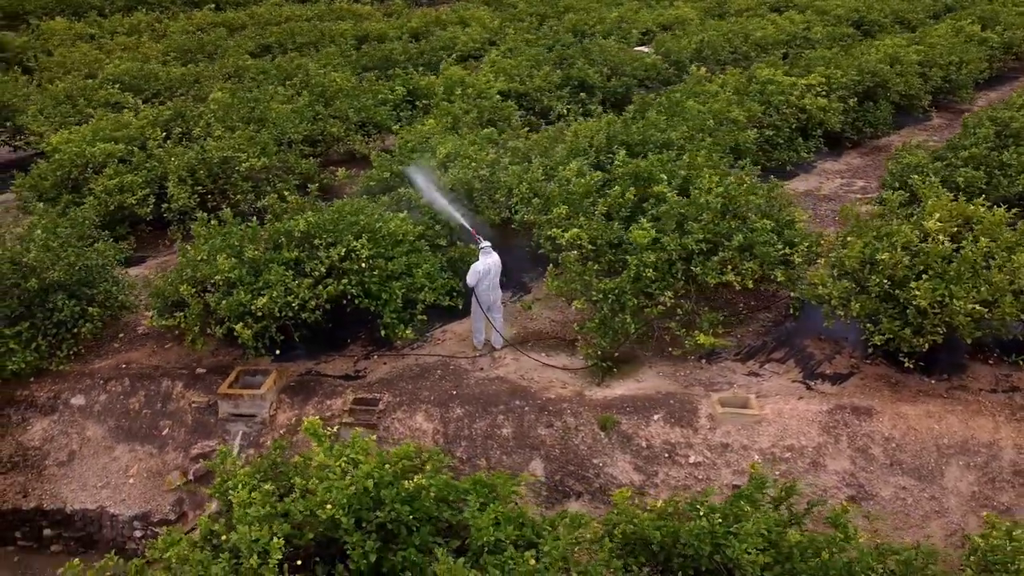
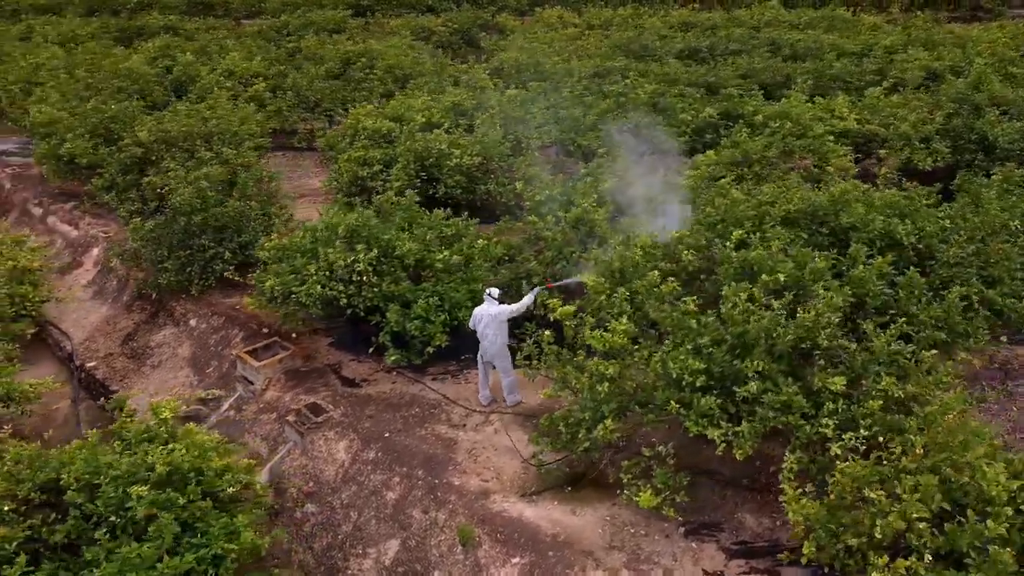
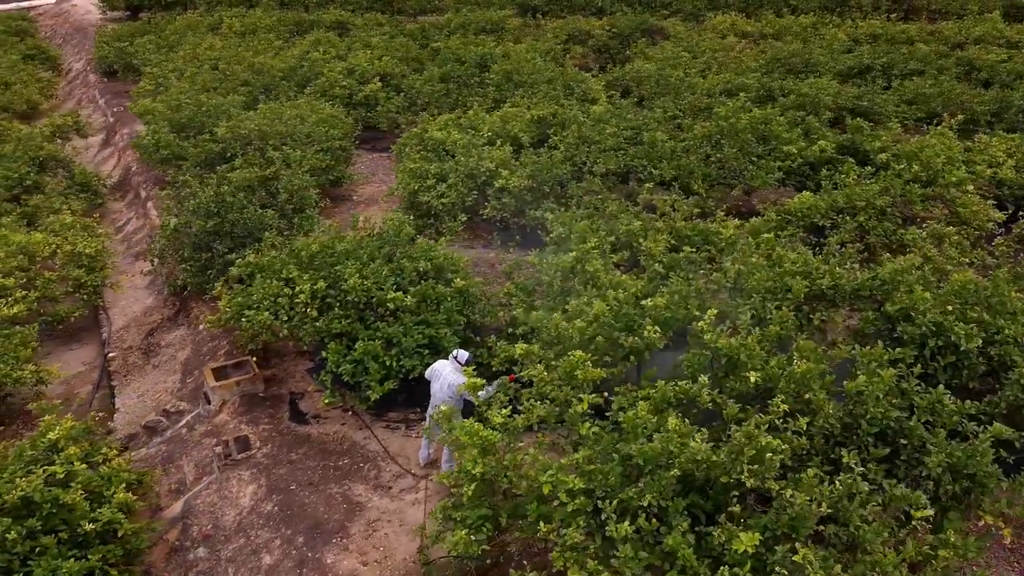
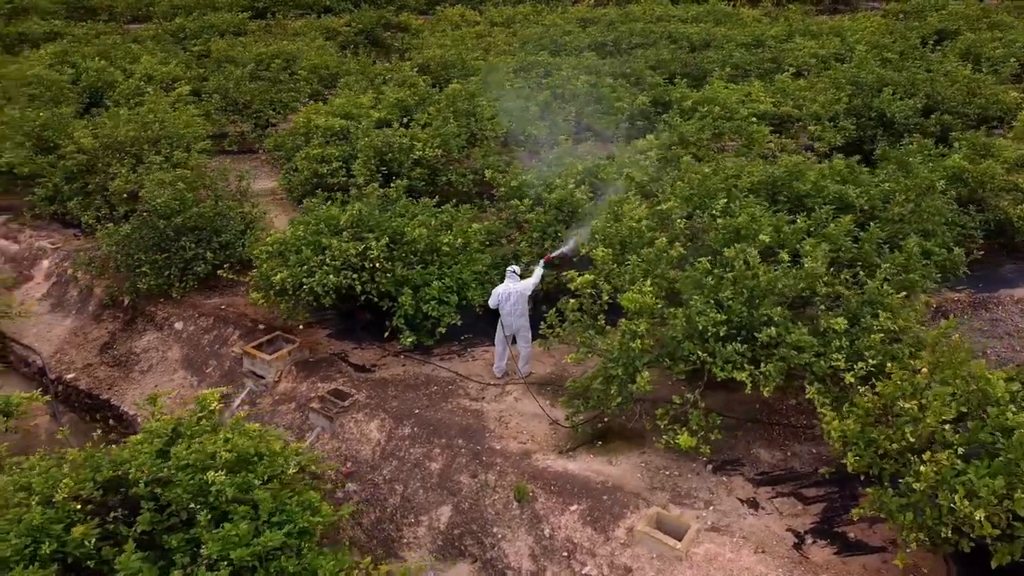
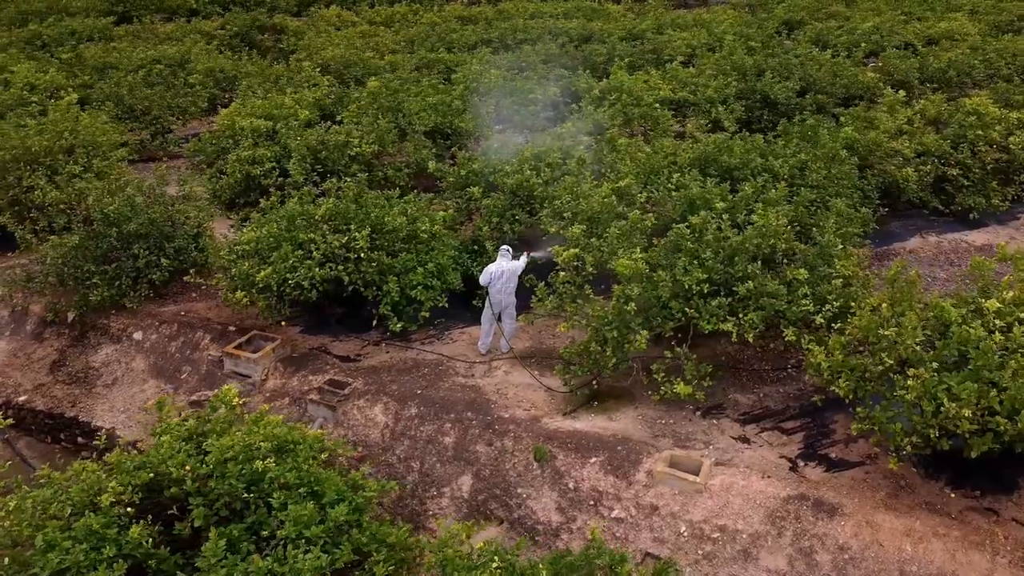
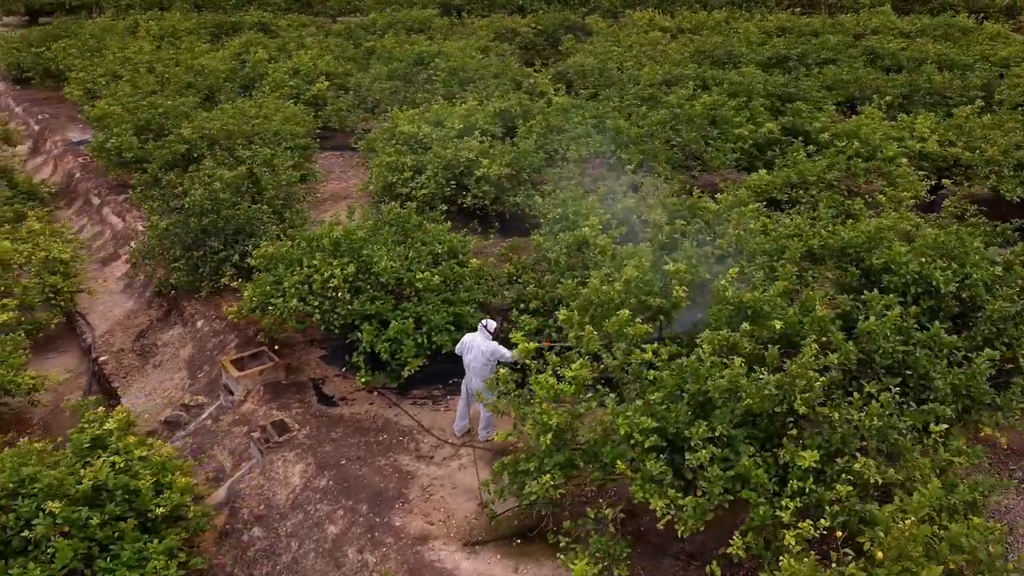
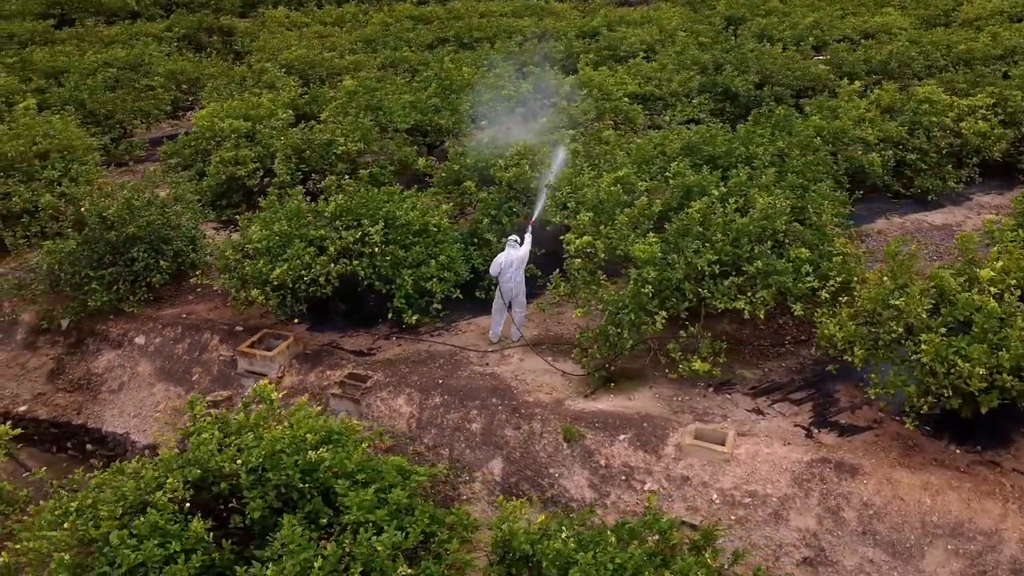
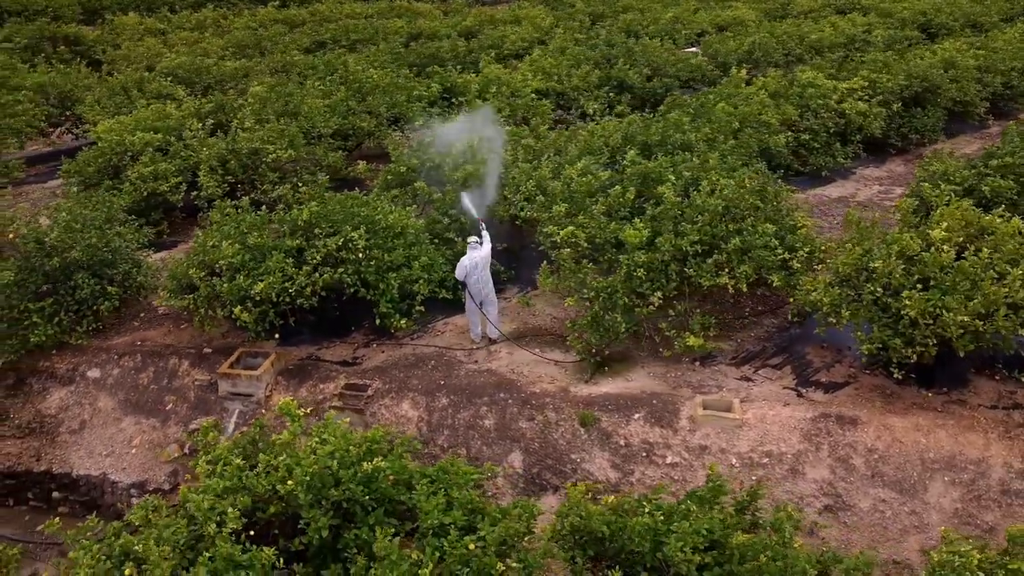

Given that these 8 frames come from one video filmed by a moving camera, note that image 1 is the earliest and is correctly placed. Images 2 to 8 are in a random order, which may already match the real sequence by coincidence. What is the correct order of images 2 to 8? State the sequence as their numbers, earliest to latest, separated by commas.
8, 7, 5, 4, 2, 6, 3
